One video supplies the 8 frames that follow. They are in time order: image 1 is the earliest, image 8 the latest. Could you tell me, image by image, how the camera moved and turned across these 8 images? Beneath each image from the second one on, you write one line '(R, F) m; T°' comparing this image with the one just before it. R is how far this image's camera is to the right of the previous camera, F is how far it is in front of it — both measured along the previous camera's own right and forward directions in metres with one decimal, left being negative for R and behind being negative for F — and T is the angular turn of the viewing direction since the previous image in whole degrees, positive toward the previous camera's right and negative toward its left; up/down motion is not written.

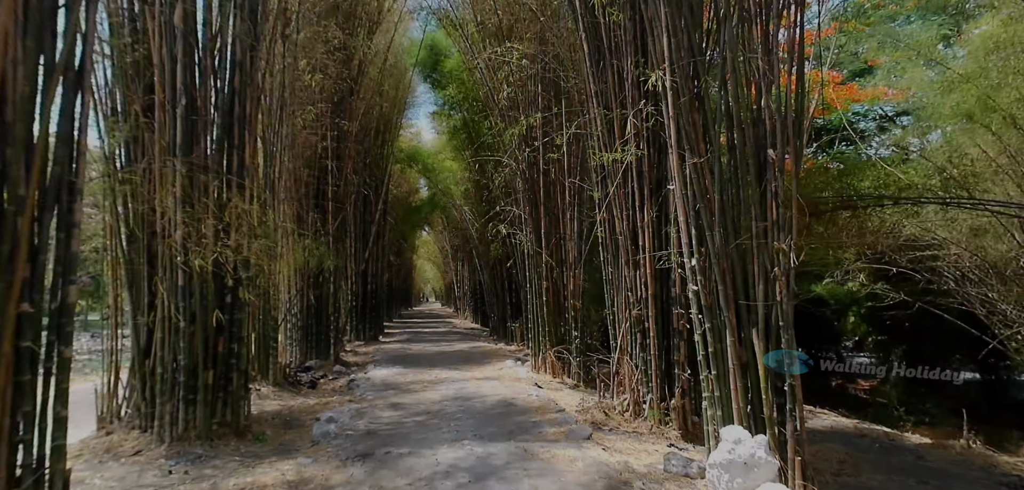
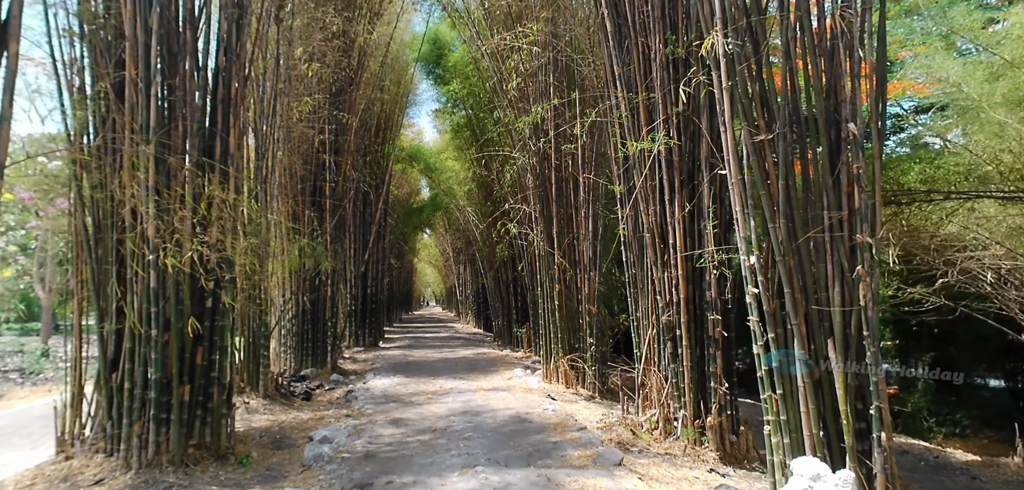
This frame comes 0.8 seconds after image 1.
(-0.1, +0.3) m; 0°
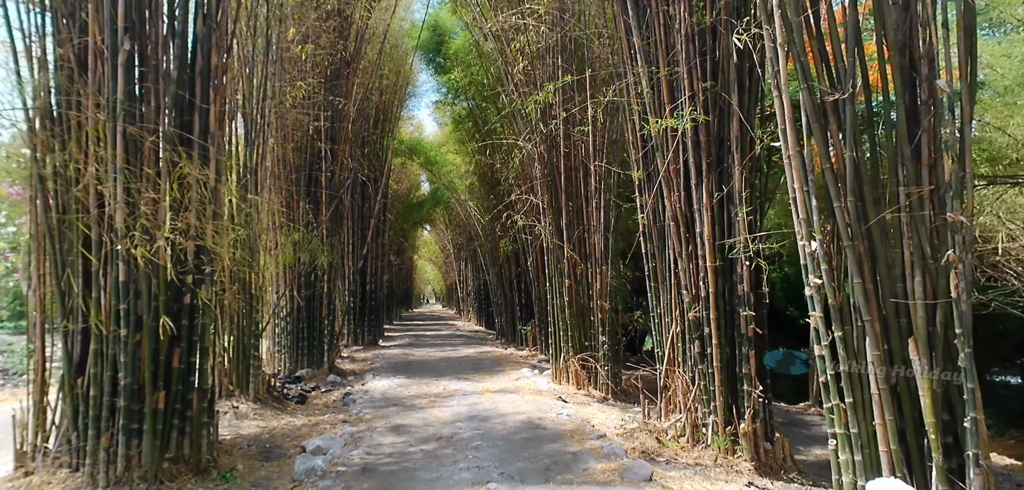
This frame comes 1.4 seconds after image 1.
(-0.1, +0.2) m; 0°
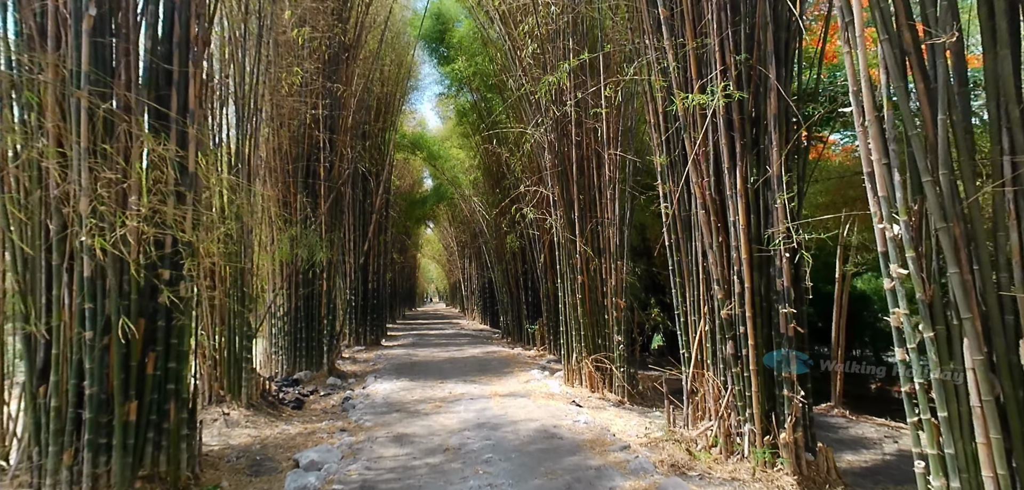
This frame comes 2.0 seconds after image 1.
(0.0, +0.2) m; 0°
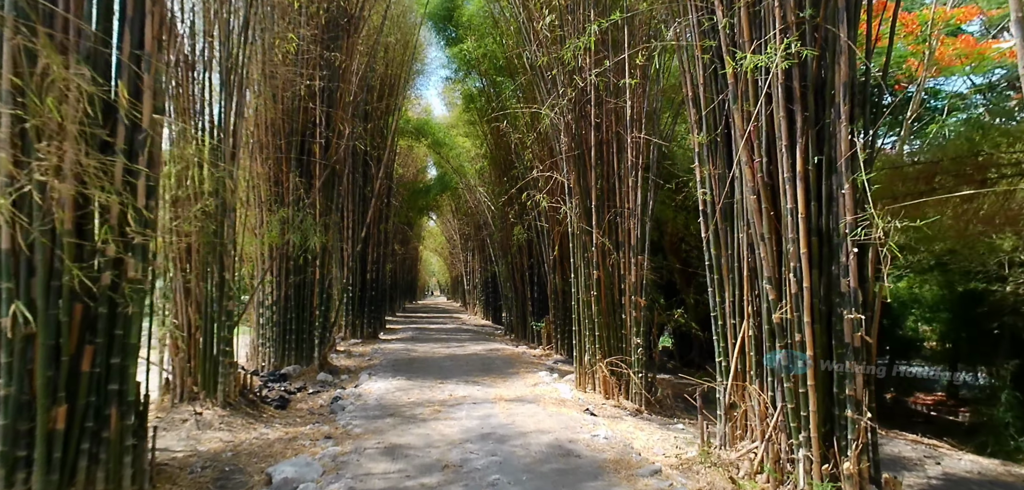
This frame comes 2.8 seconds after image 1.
(0.0, +0.3) m; 0°
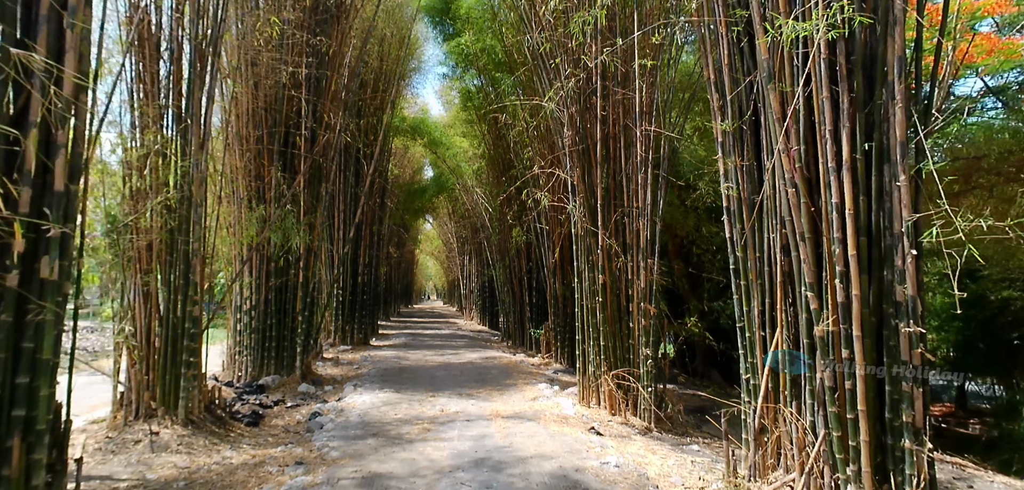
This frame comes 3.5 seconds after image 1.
(0.0, +0.3) m; 0°
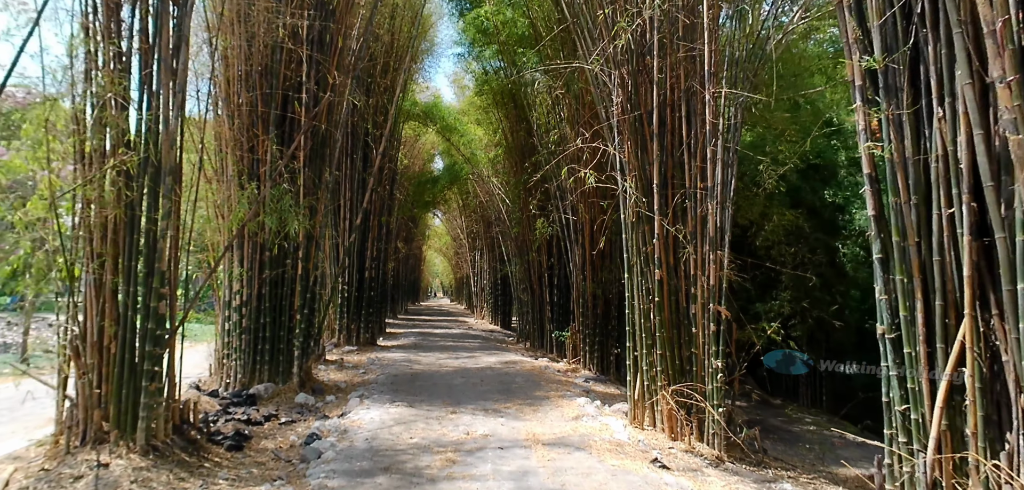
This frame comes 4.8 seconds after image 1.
(-0.2, +0.5) m; -1°
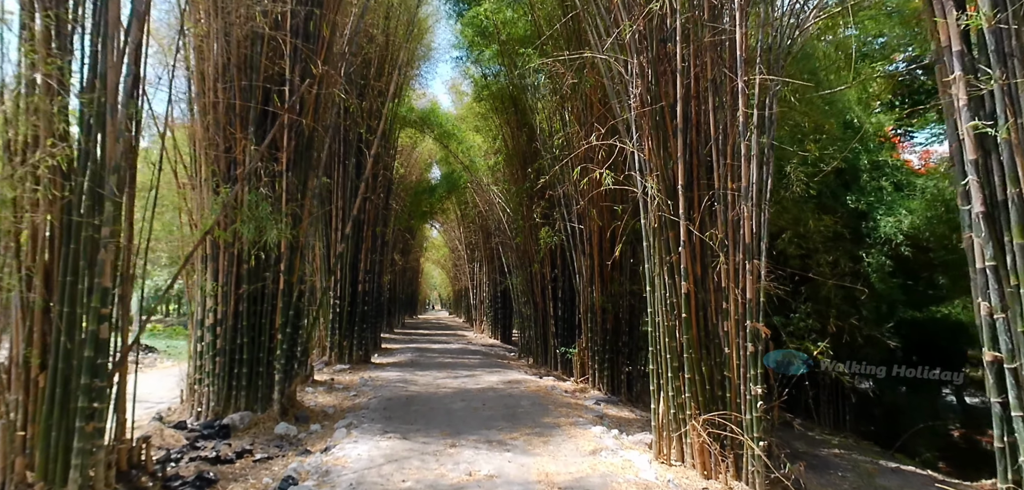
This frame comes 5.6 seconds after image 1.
(0.0, +0.3) m; 0°
